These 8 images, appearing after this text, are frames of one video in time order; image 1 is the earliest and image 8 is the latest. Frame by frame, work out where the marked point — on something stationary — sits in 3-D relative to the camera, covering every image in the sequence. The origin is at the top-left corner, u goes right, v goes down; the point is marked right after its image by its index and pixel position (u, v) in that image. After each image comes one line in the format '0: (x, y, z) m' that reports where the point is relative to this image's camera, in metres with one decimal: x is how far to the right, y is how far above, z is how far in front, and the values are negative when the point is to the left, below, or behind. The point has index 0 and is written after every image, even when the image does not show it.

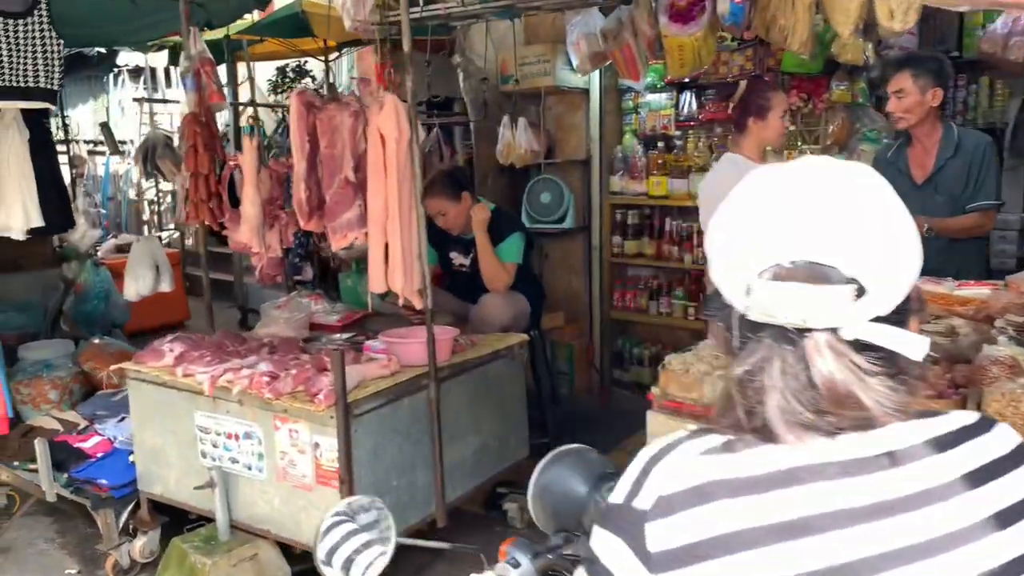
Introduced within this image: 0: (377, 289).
0: (-0.5, 0.0, +3.1) m
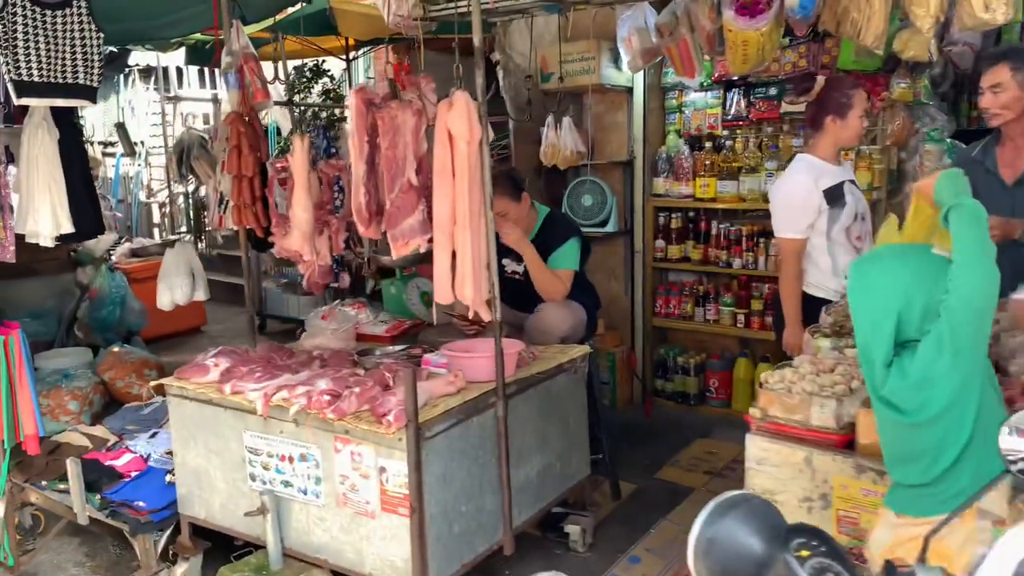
0: (-0.3, 0.0, +2.9) m
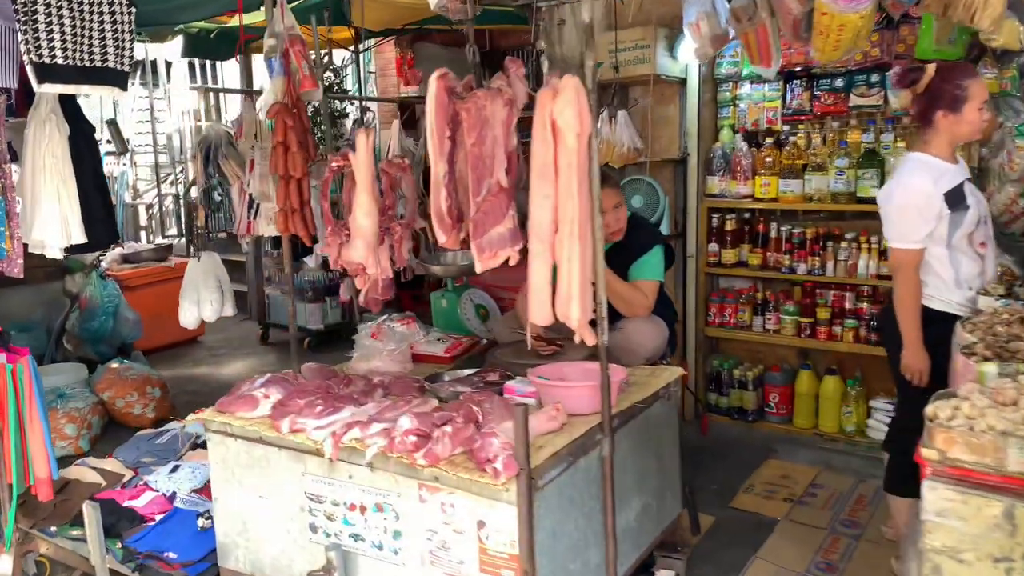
0: (+0.1, -0.1, +2.5) m
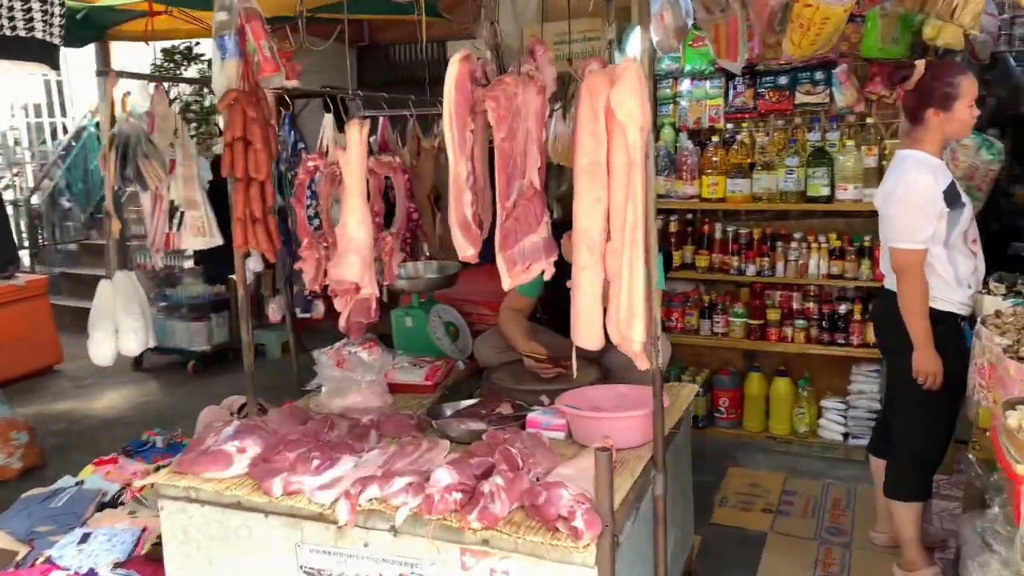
0: (+0.2, -0.2, +2.1) m
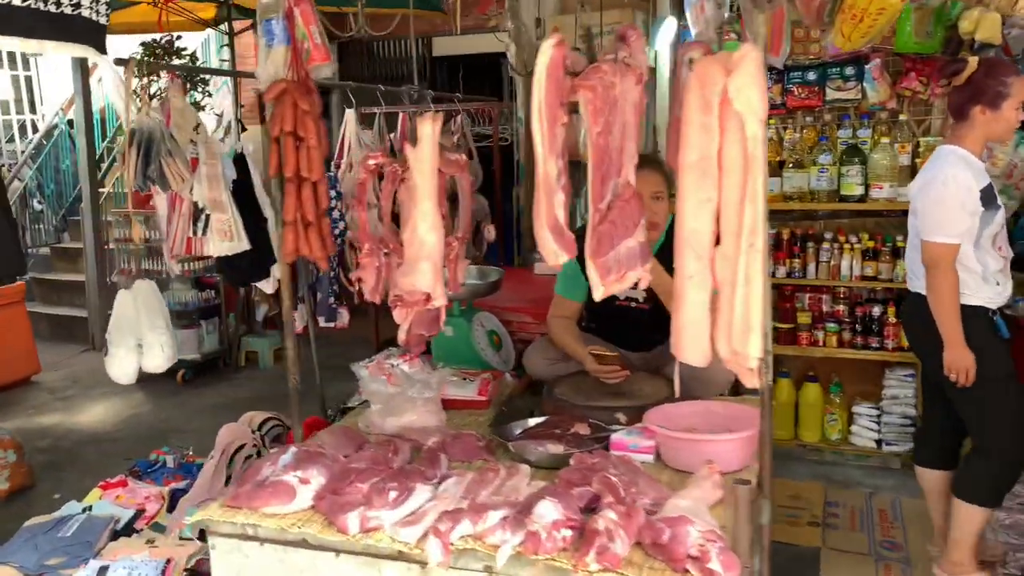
0: (+0.5, -0.2, +2.0) m
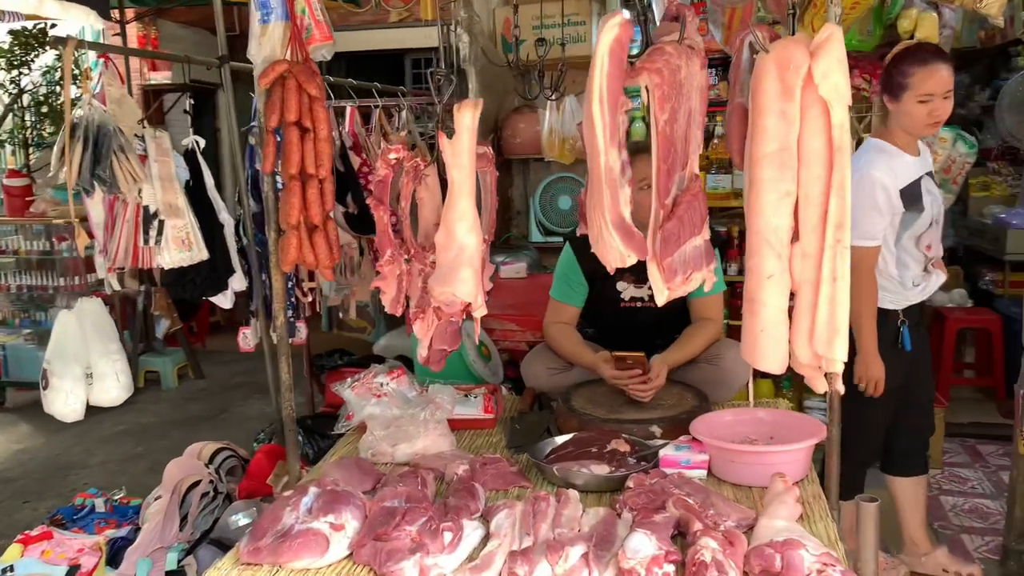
0: (+0.6, -0.2, +1.8) m
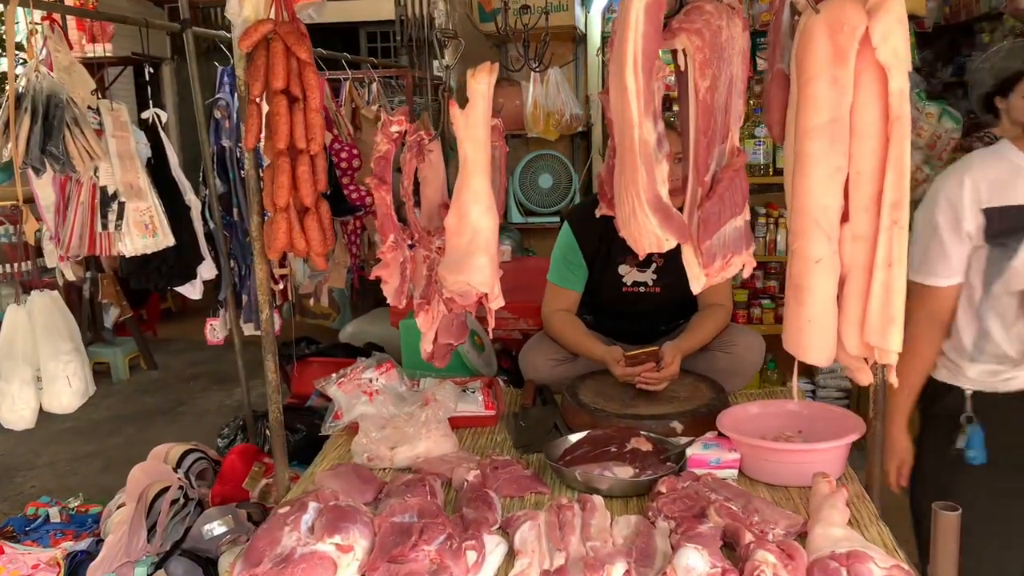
0: (+0.6, -0.1, +1.7) m
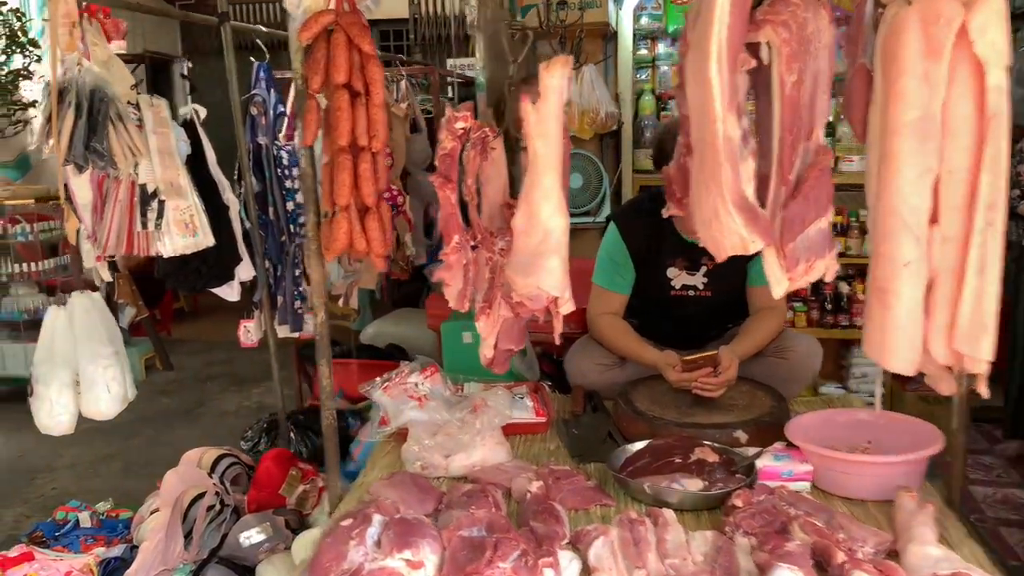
0: (+0.8, -0.2, +1.6) m
